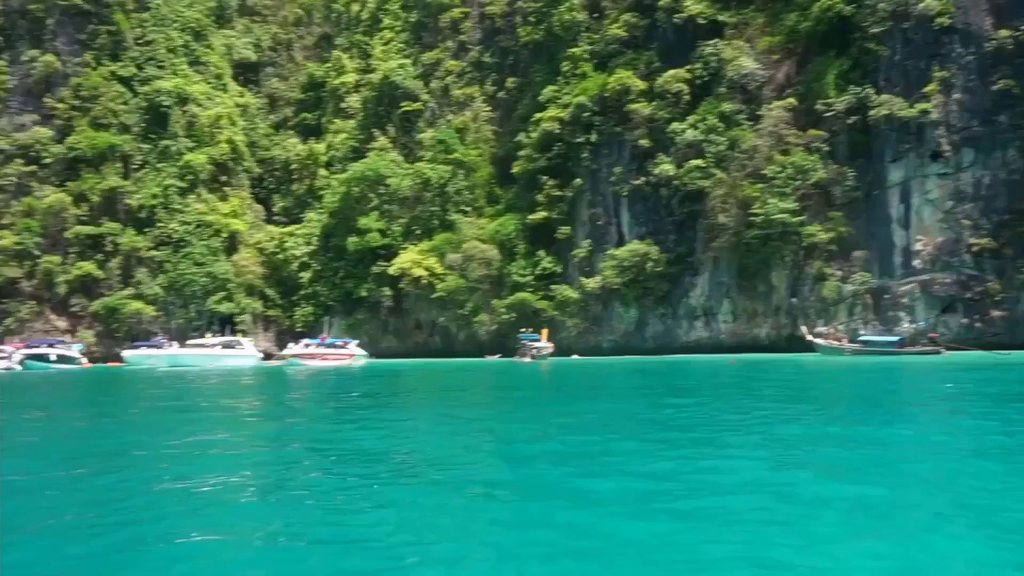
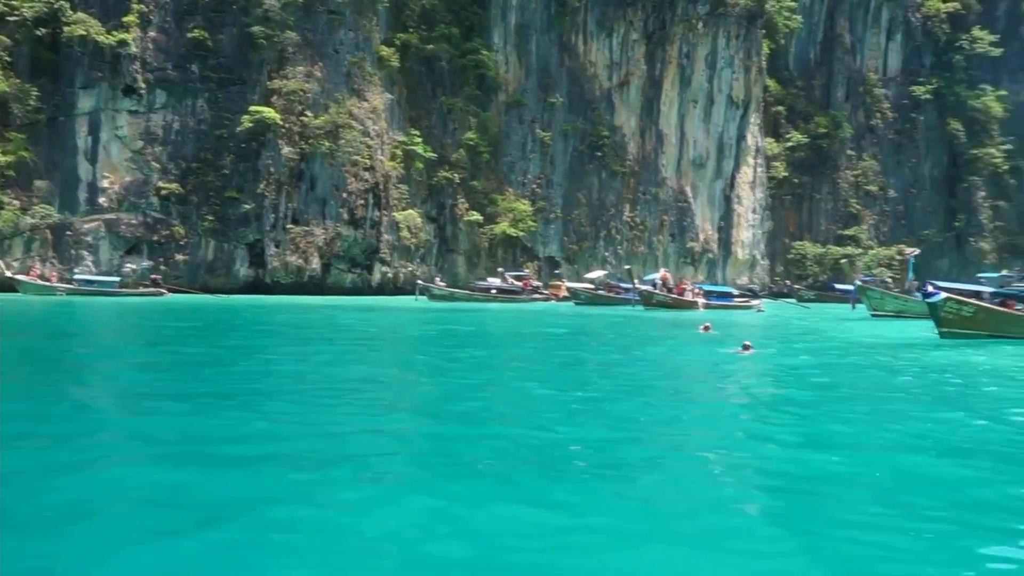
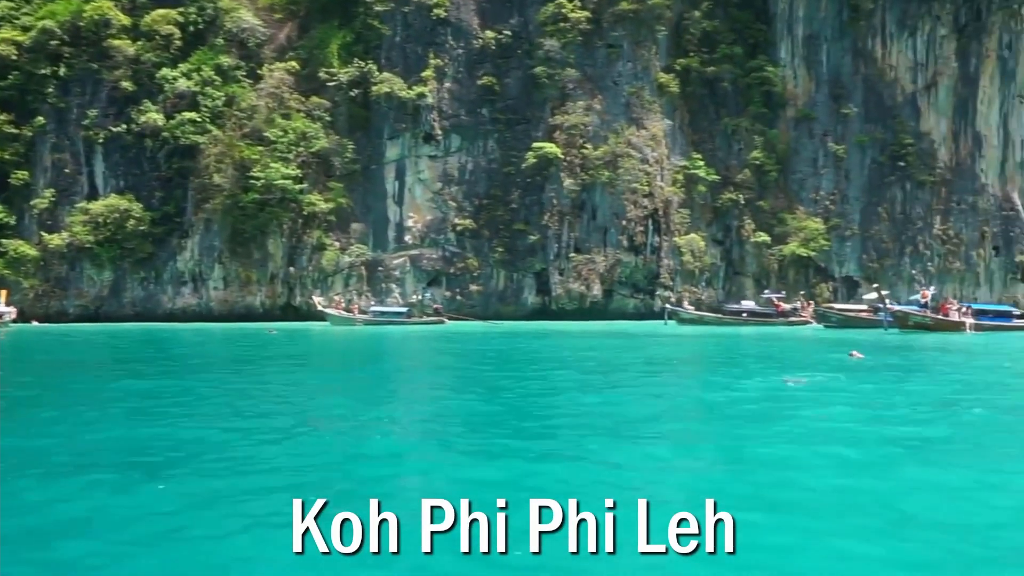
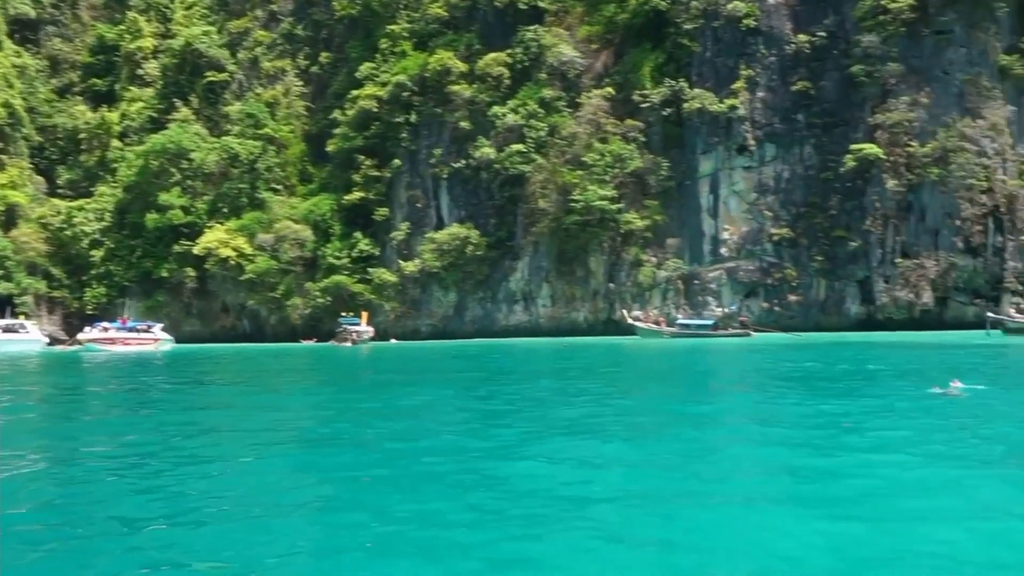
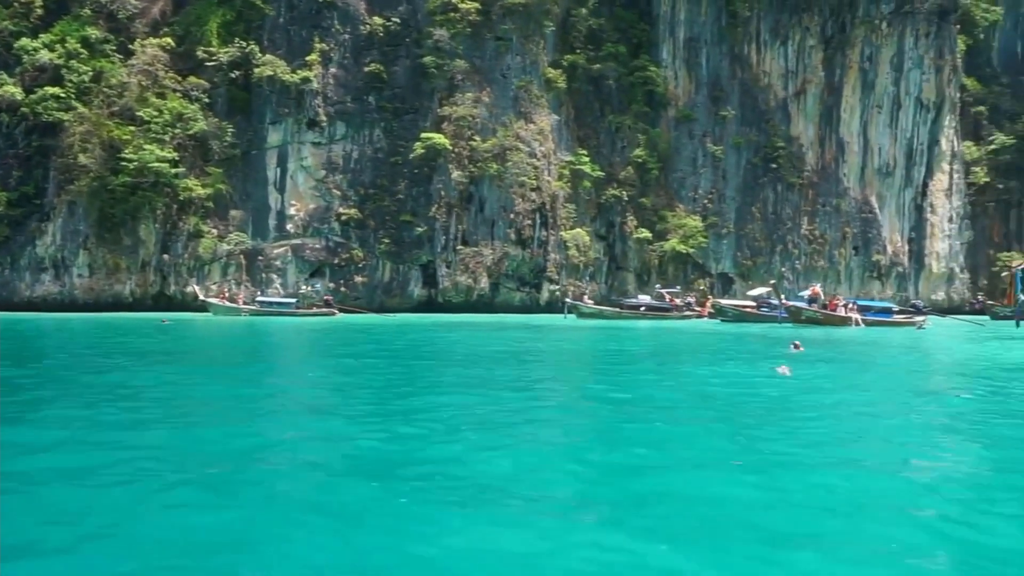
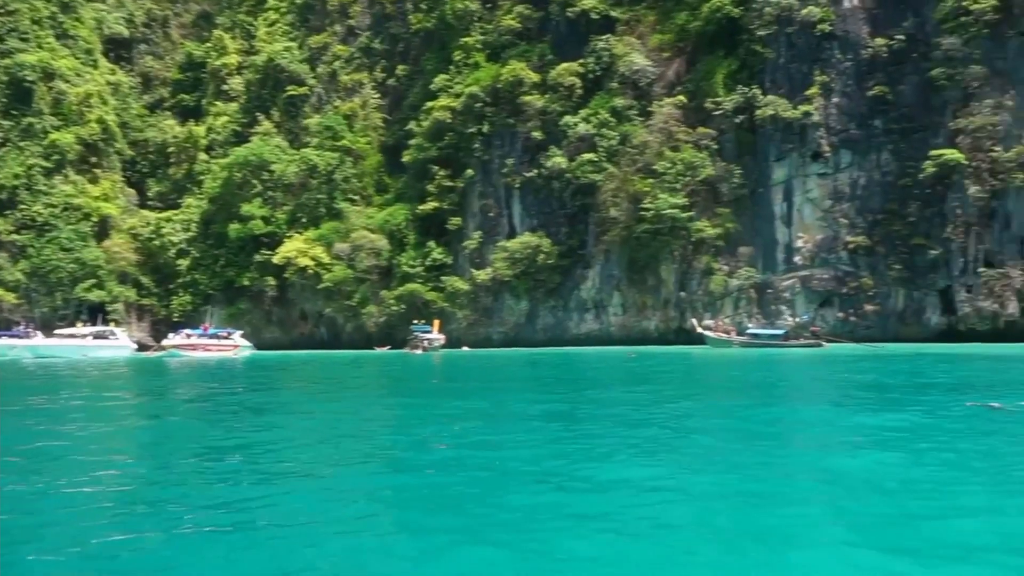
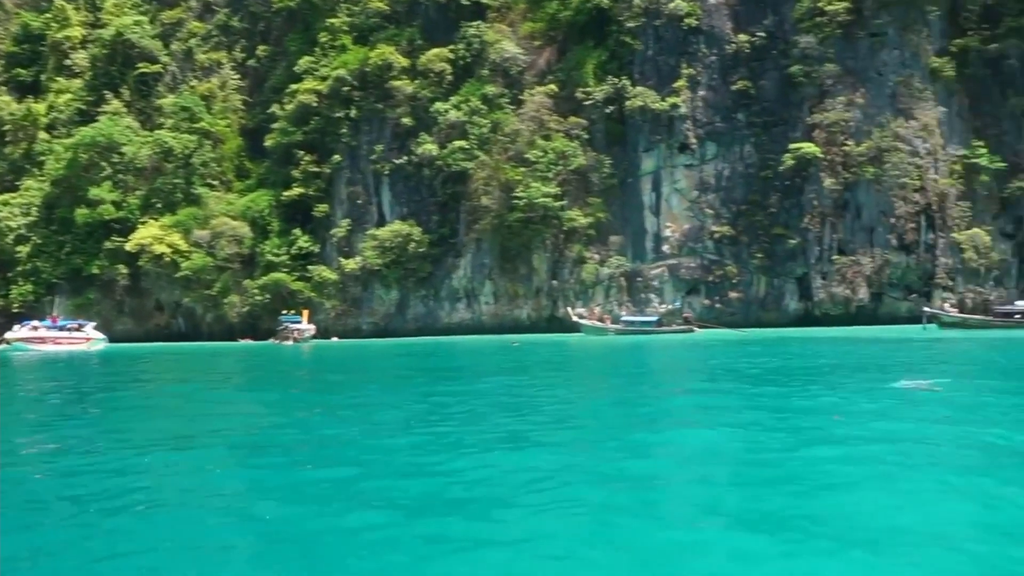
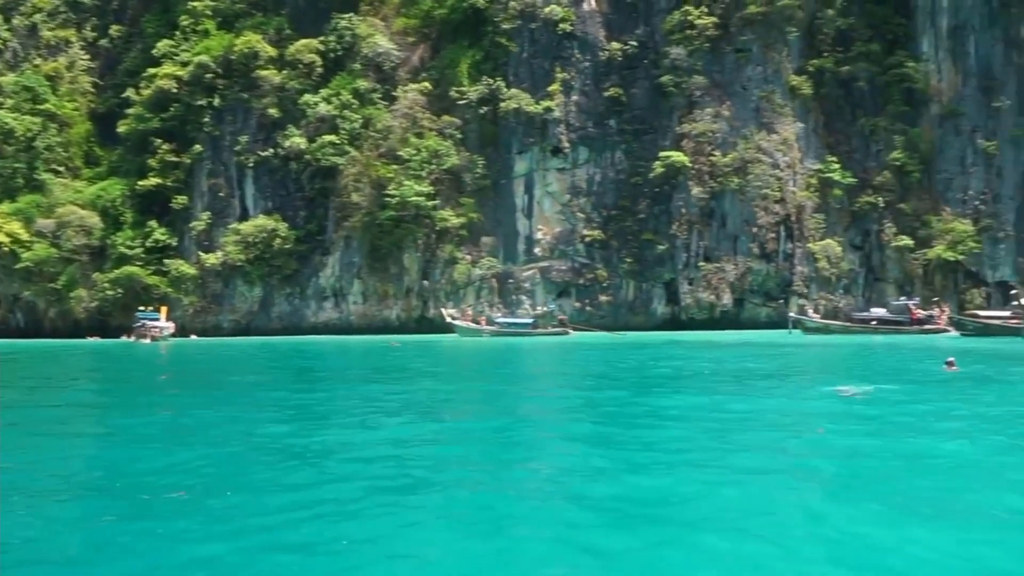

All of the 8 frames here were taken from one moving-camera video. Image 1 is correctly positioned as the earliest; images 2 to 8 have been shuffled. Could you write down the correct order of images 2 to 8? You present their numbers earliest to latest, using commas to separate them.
6, 4, 7, 8, 3, 5, 2
